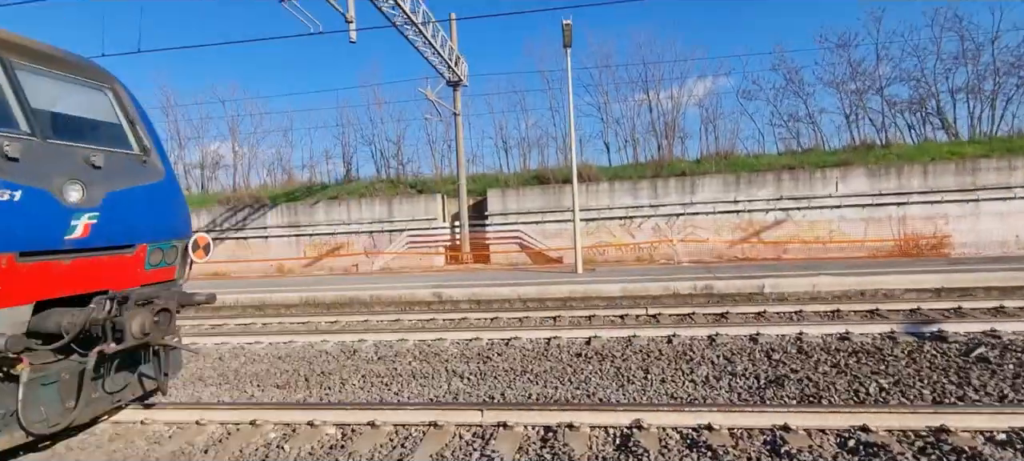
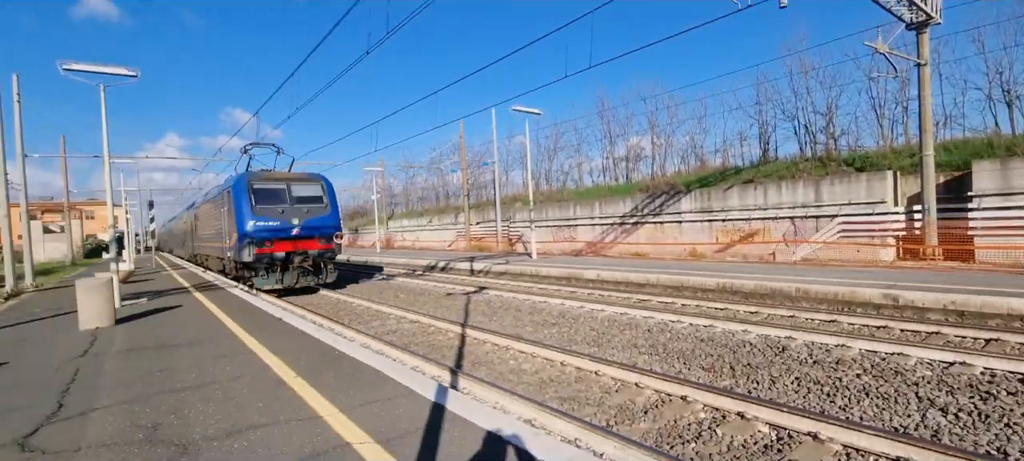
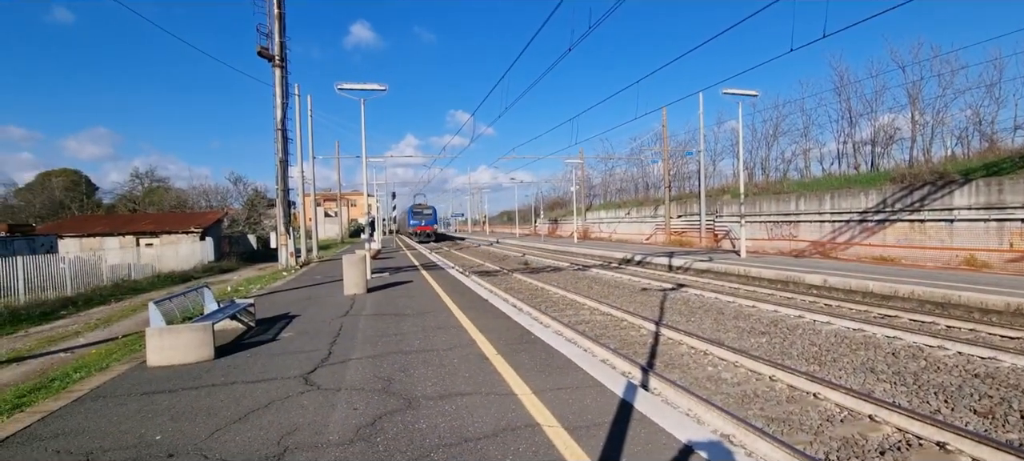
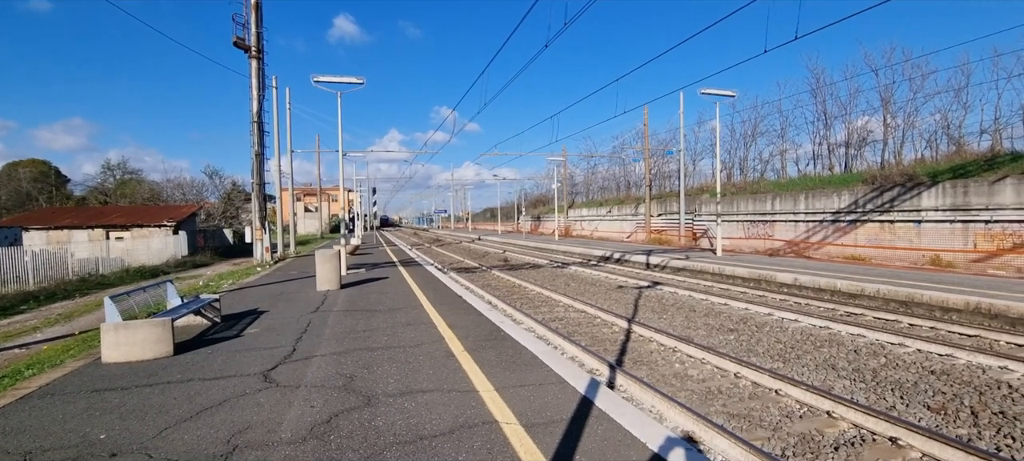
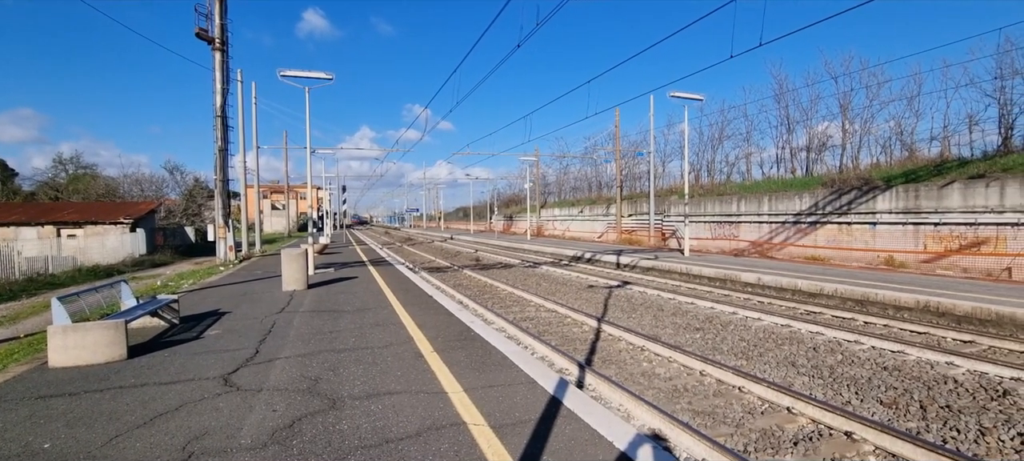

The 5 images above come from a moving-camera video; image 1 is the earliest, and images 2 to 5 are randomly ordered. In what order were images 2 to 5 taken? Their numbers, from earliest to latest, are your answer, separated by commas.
2, 3, 4, 5
